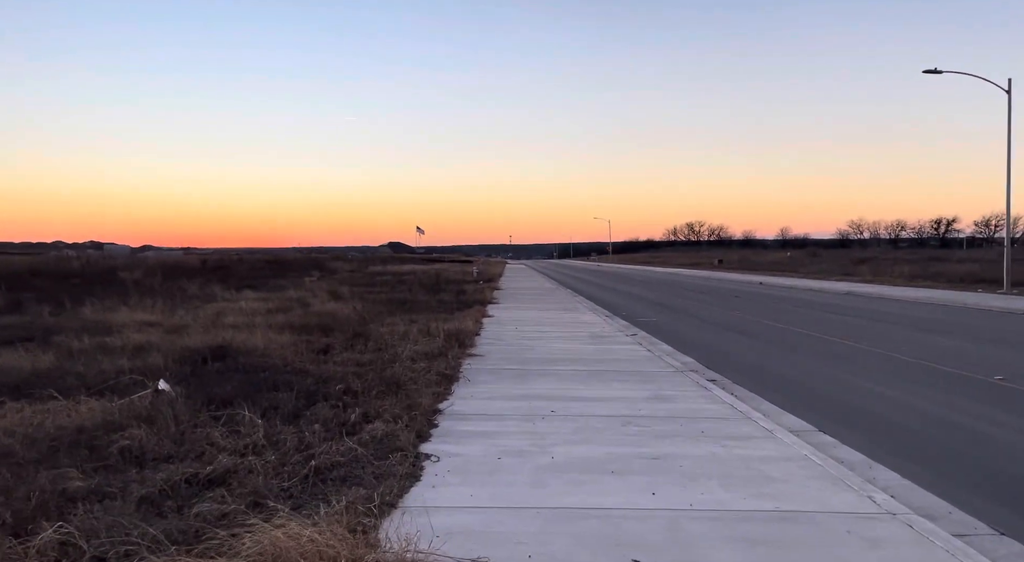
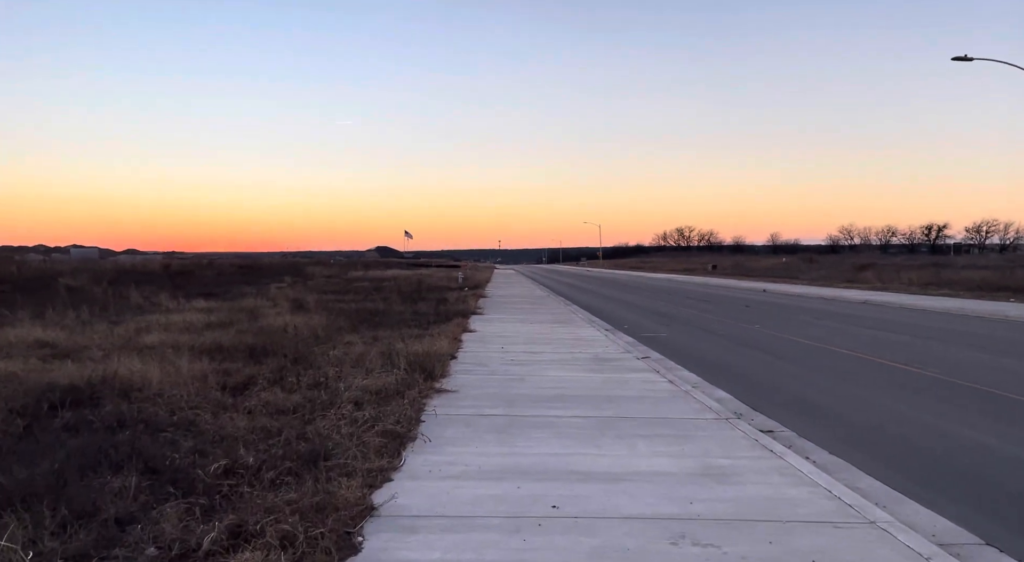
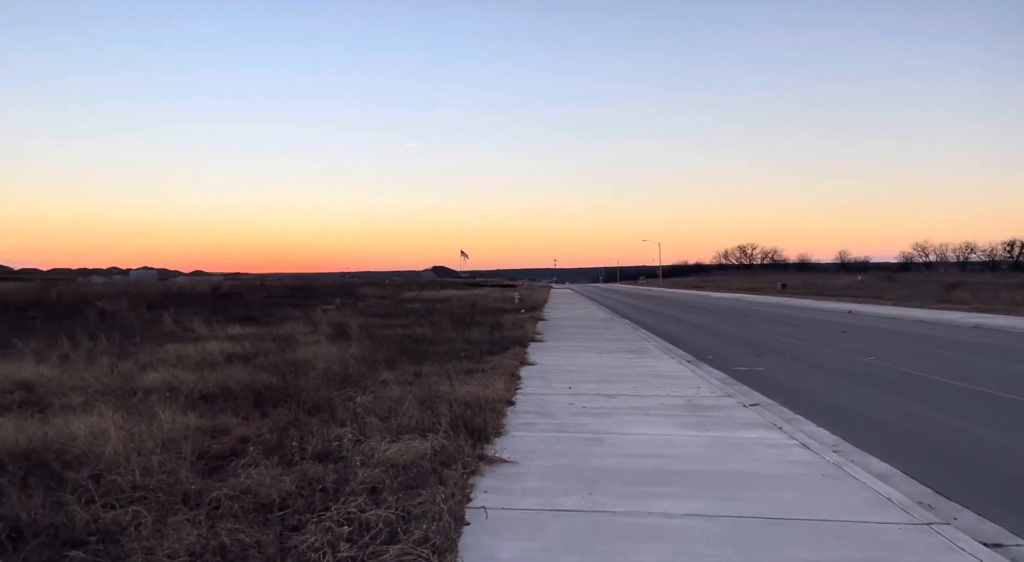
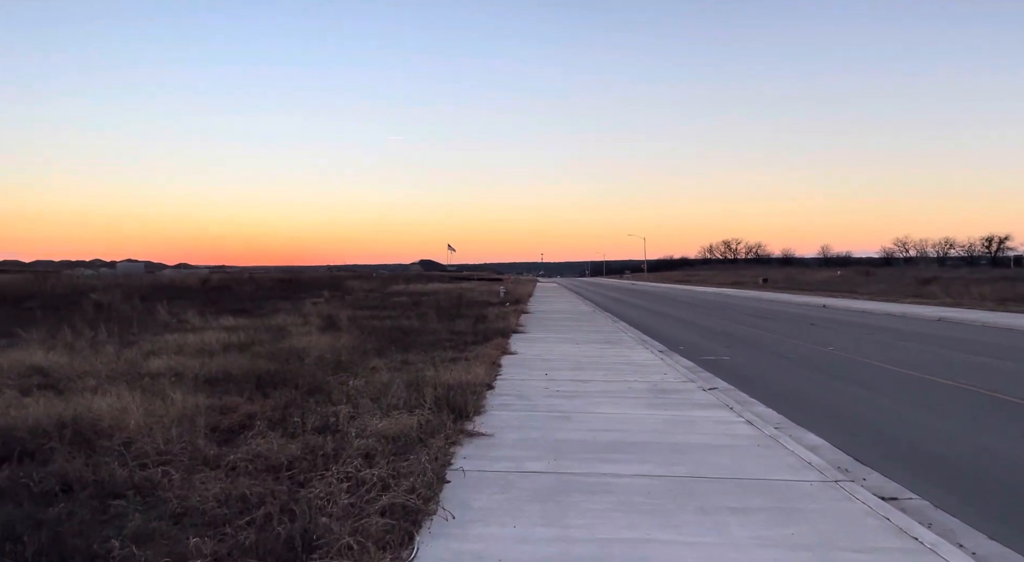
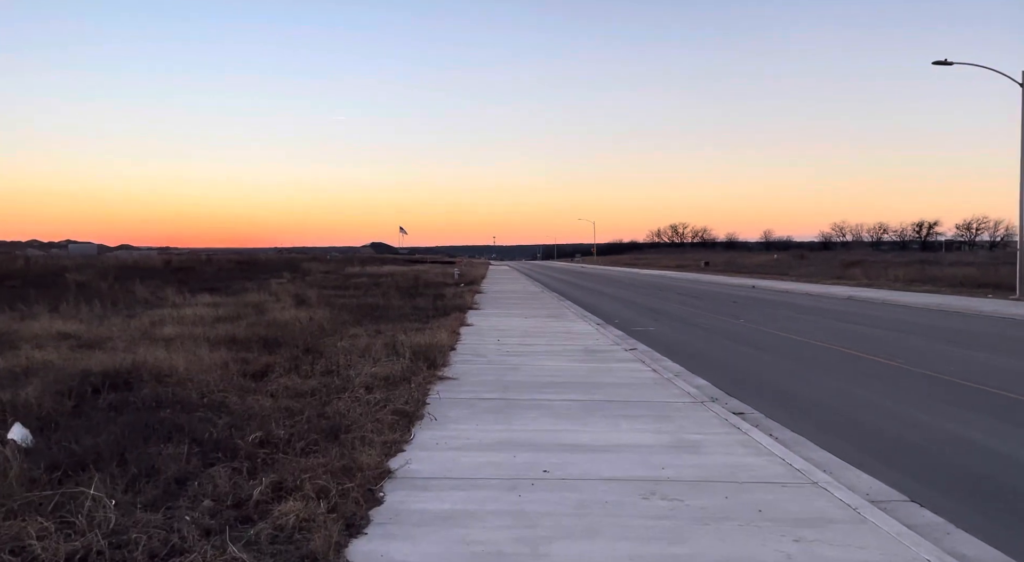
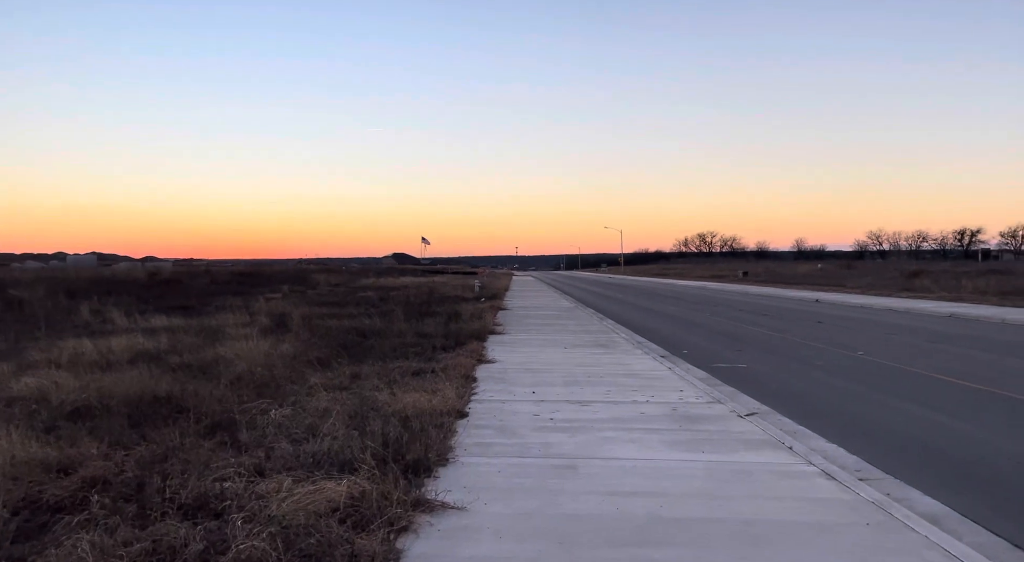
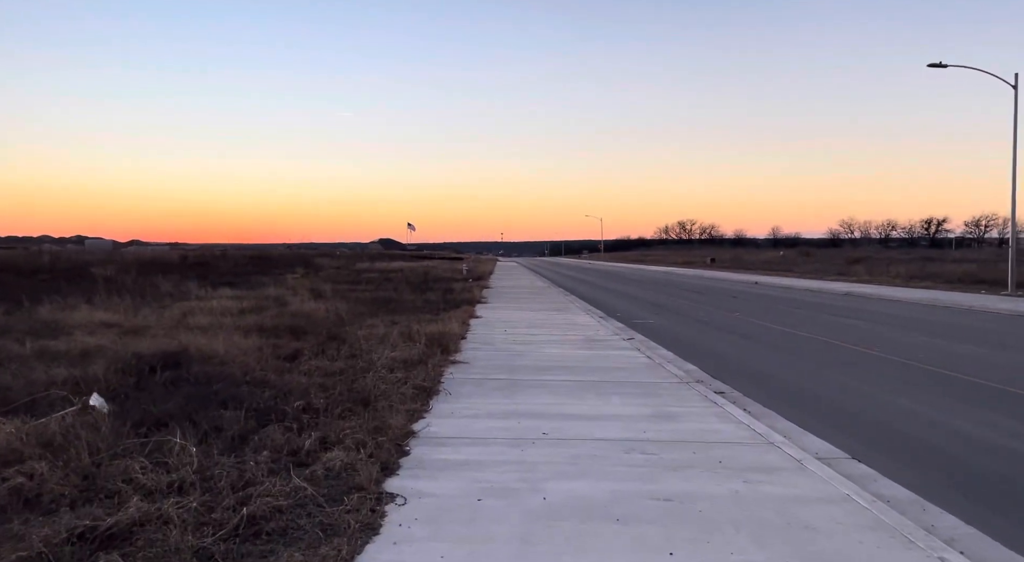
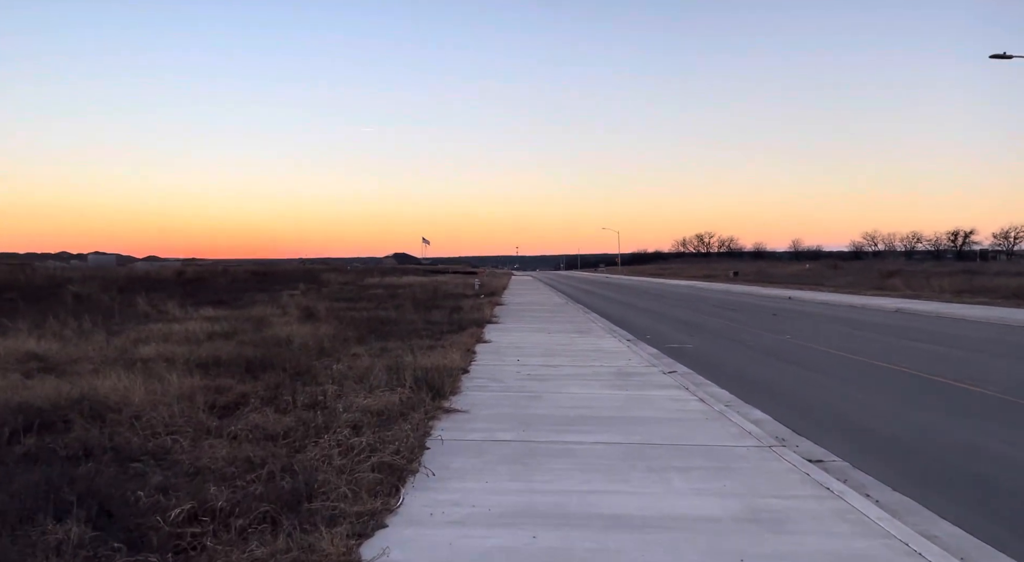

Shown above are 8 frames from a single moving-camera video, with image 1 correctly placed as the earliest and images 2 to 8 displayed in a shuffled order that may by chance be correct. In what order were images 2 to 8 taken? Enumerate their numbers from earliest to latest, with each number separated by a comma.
7, 5, 2, 8, 4, 3, 6
